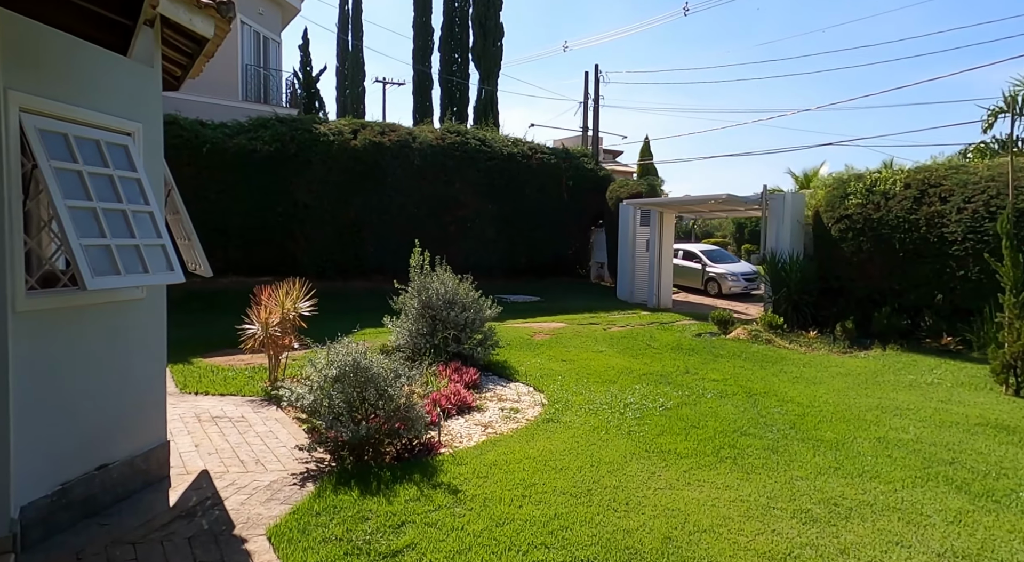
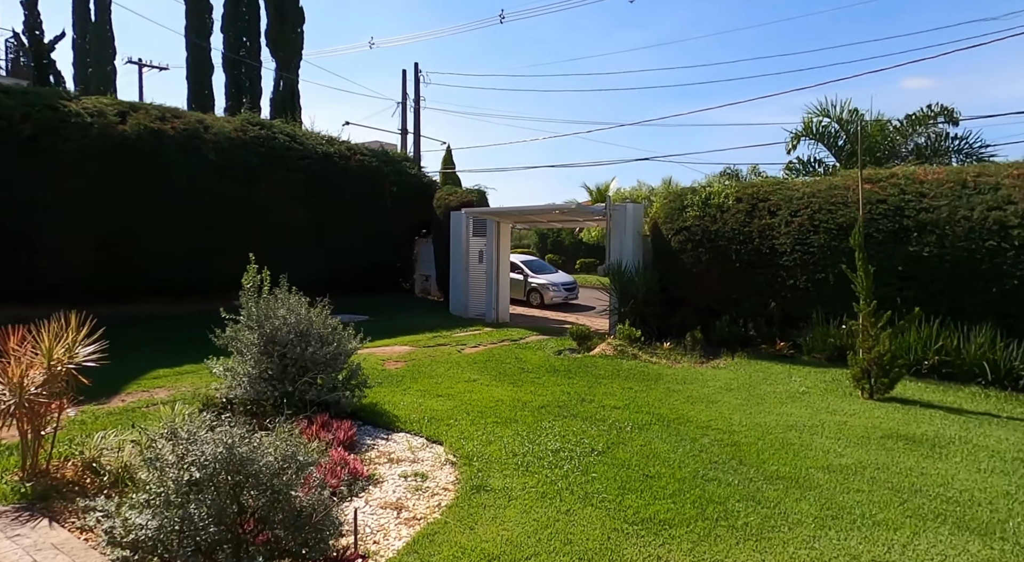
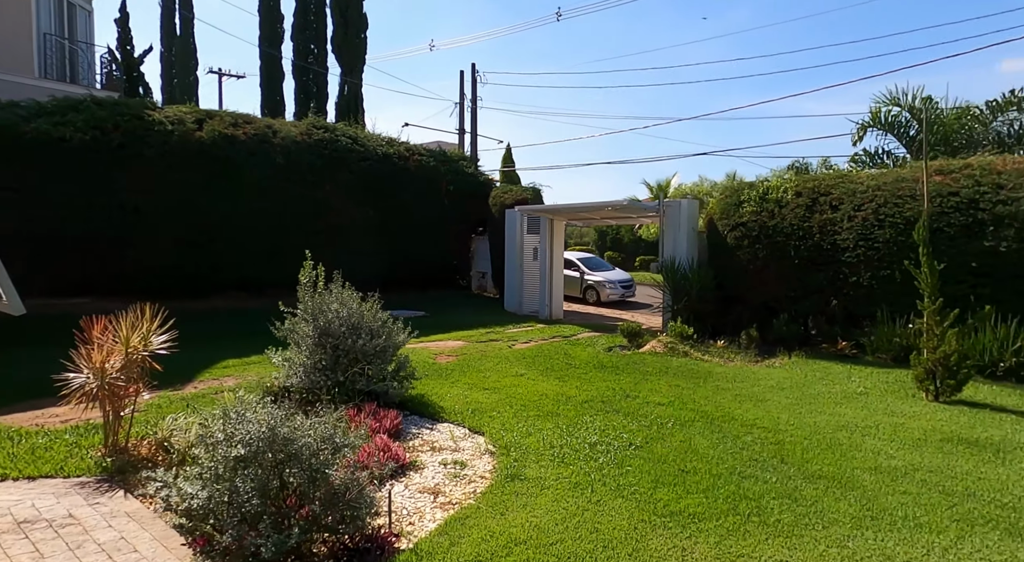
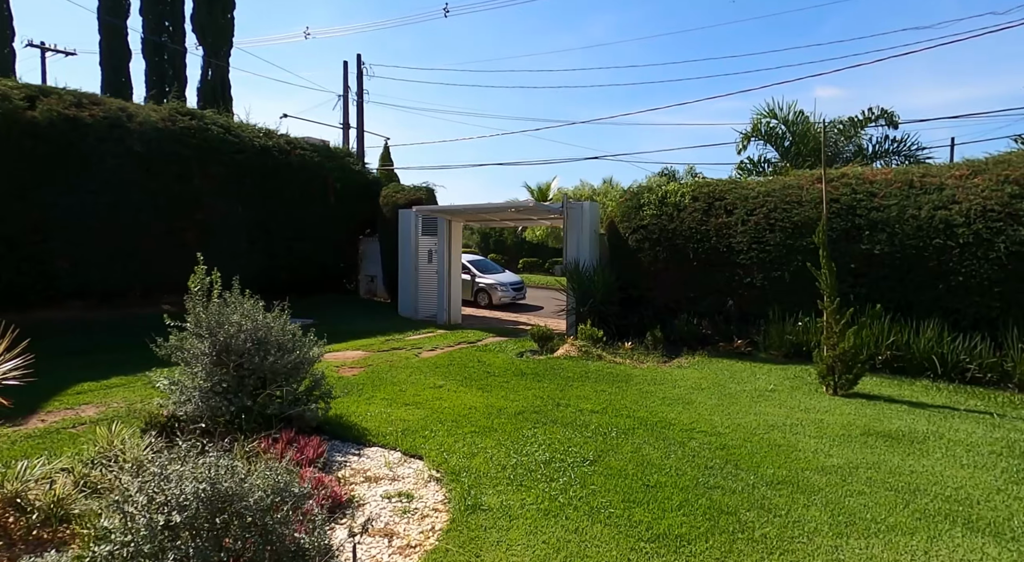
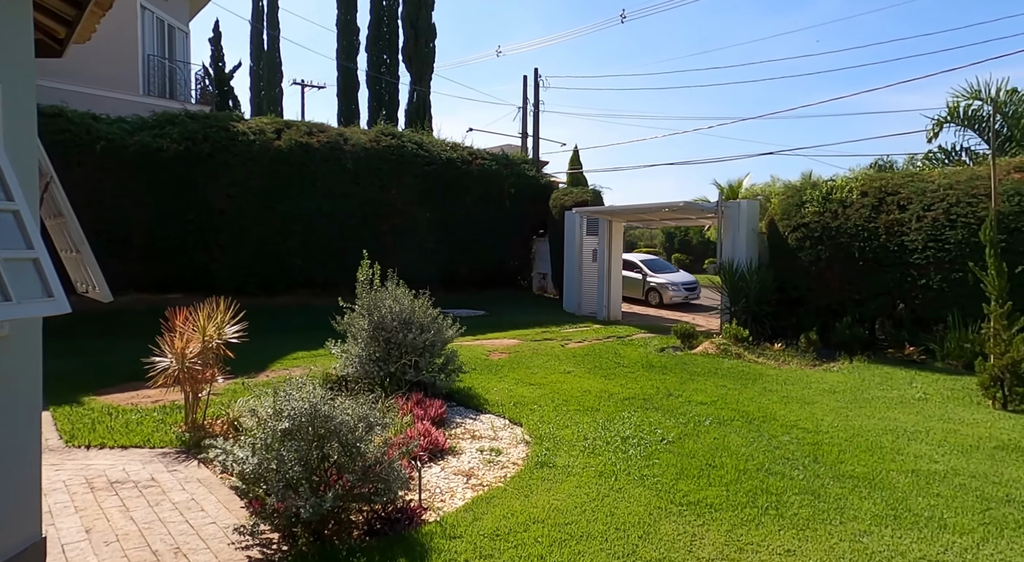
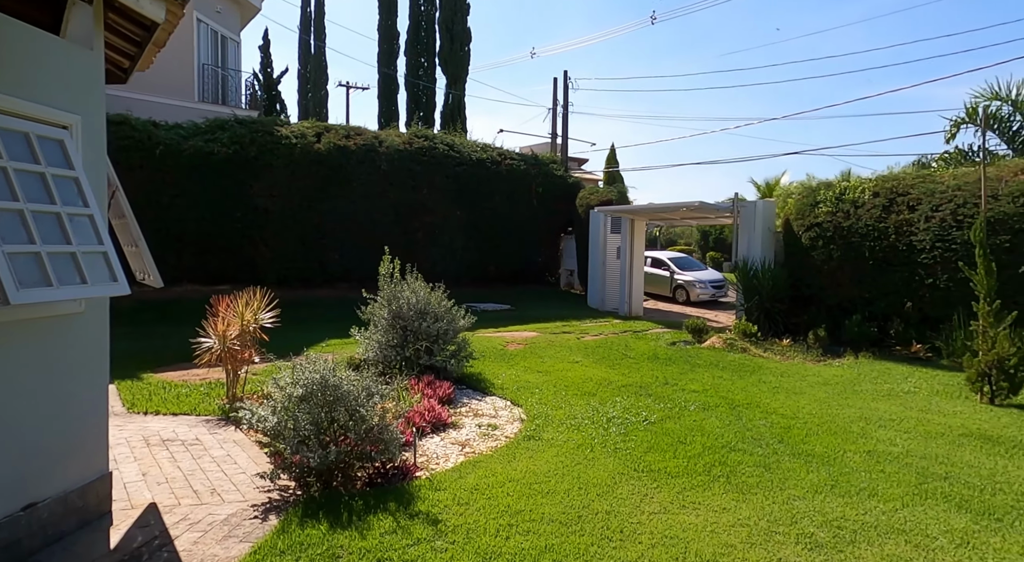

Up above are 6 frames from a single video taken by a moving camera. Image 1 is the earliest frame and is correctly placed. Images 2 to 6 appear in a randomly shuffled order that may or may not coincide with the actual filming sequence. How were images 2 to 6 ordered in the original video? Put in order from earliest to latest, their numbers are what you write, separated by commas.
6, 5, 3, 2, 4
